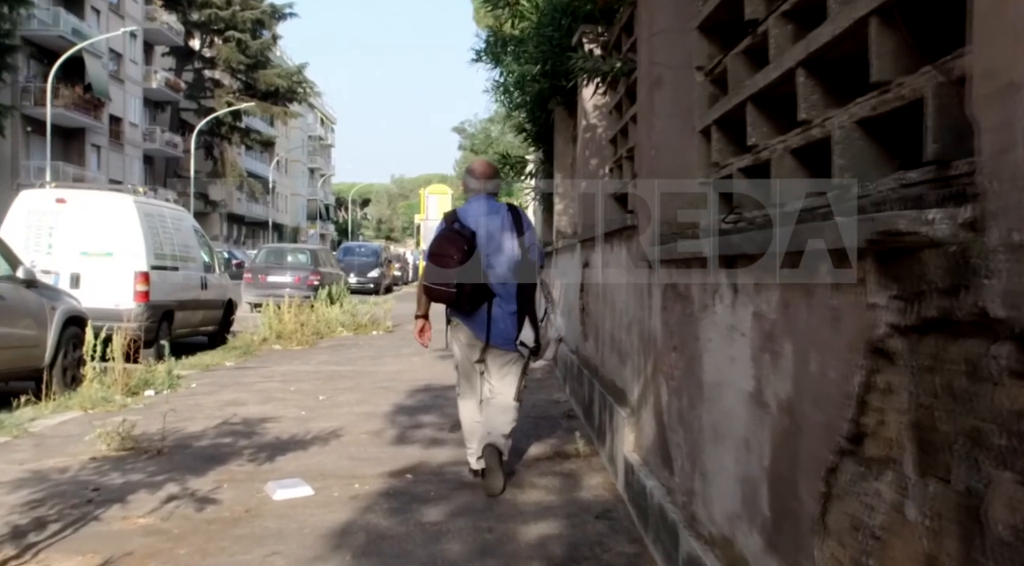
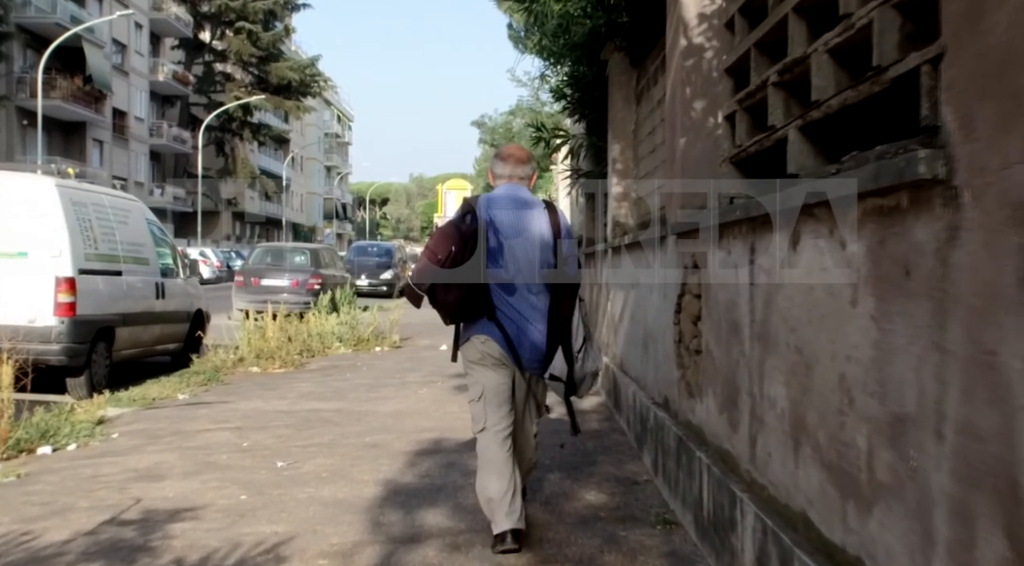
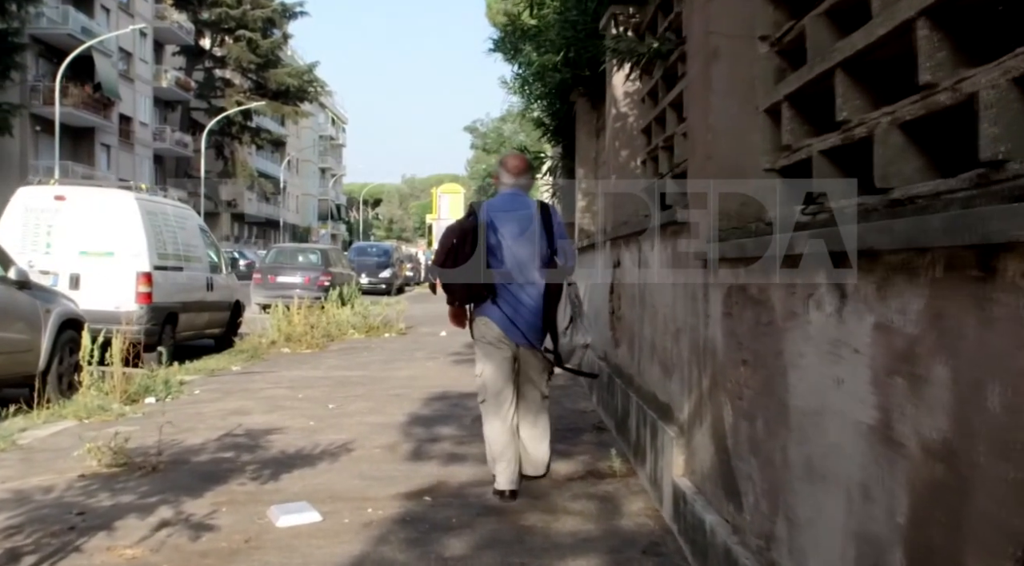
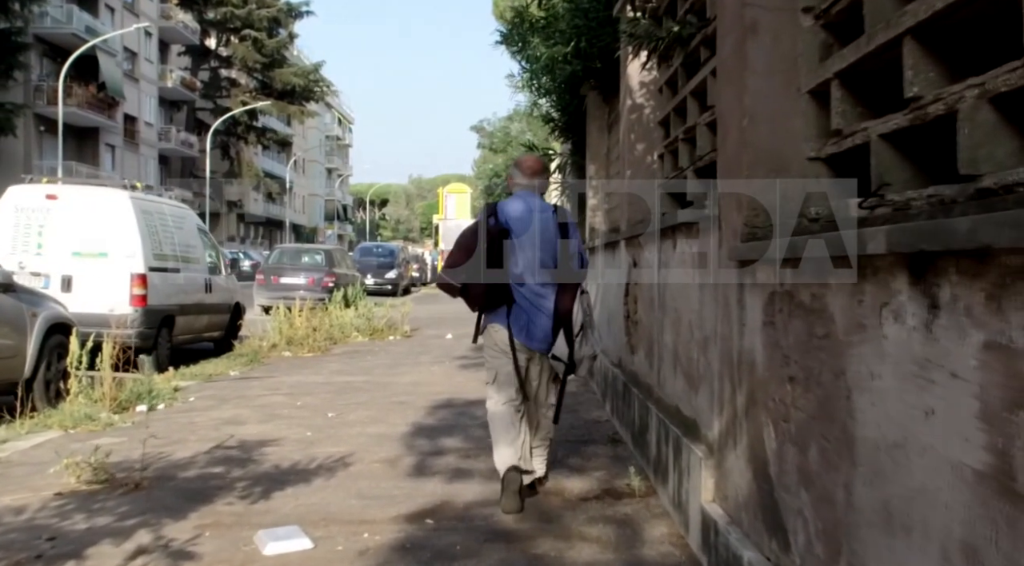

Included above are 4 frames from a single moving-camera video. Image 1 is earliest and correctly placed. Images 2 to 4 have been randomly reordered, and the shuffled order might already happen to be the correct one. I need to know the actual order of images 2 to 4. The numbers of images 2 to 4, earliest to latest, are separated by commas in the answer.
3, 4, 2
